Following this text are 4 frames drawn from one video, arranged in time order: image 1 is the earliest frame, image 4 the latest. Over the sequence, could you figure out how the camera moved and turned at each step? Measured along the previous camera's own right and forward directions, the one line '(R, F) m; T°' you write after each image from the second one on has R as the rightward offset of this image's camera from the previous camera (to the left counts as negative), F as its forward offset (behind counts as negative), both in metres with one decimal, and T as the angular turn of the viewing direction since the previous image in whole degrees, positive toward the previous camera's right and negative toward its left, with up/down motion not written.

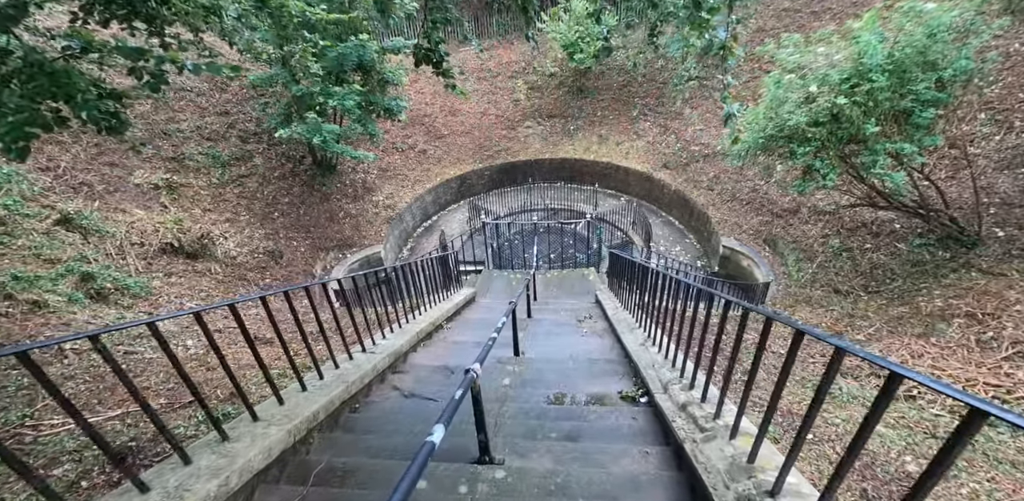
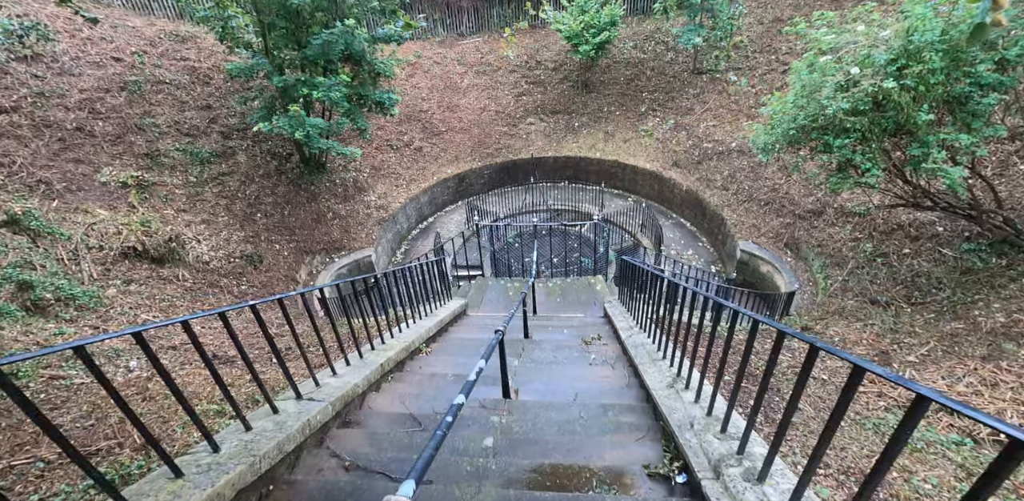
(+0.1, +0.6) m; 0°
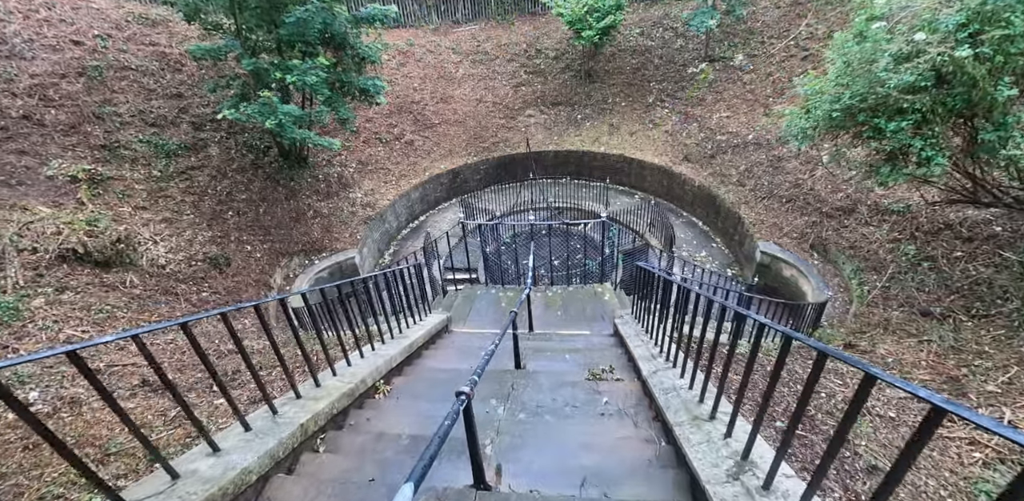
(+0.1, +0.7) m; 0°
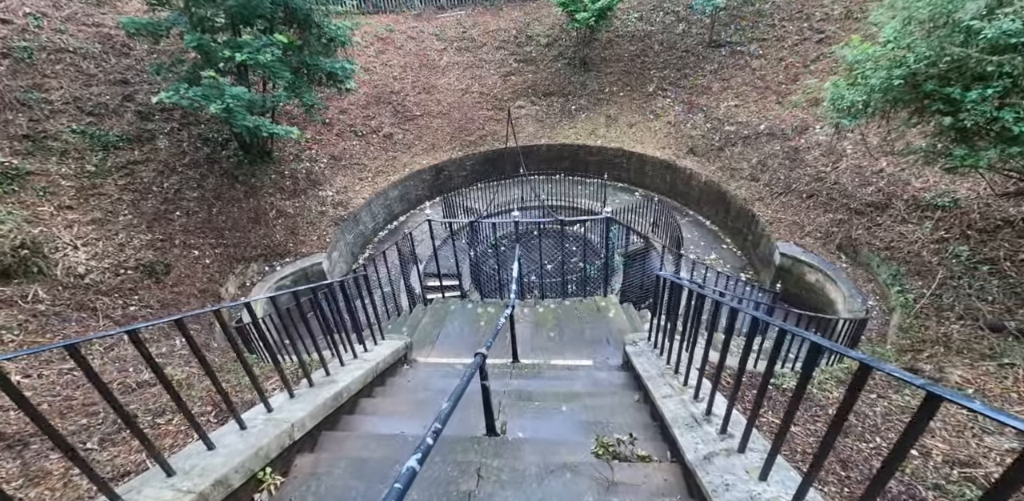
(+0.1, +0.9) m; +1°
